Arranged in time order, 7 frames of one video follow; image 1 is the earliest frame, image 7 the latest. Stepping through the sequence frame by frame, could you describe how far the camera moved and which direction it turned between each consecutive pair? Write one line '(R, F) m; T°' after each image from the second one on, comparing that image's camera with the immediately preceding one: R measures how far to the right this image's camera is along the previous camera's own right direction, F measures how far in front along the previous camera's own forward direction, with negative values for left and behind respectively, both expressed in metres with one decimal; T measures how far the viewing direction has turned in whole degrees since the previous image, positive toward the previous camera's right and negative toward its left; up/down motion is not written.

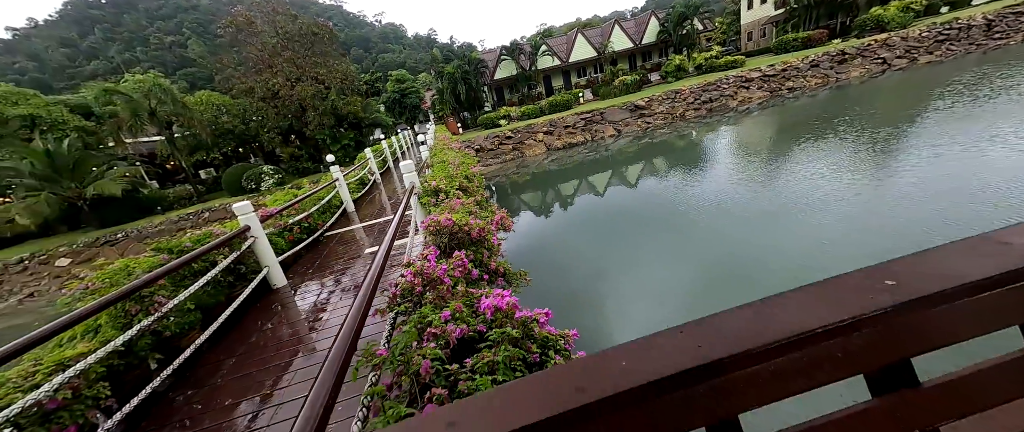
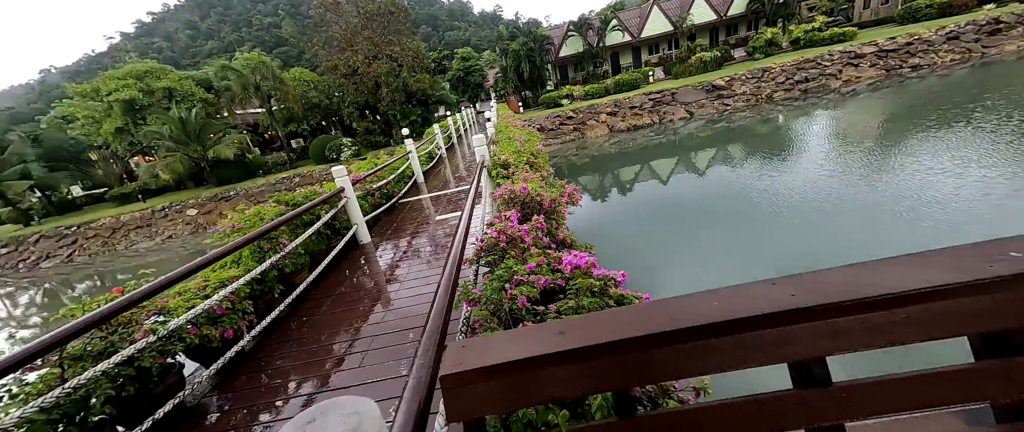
(-0.1, -0.1) m; -9°
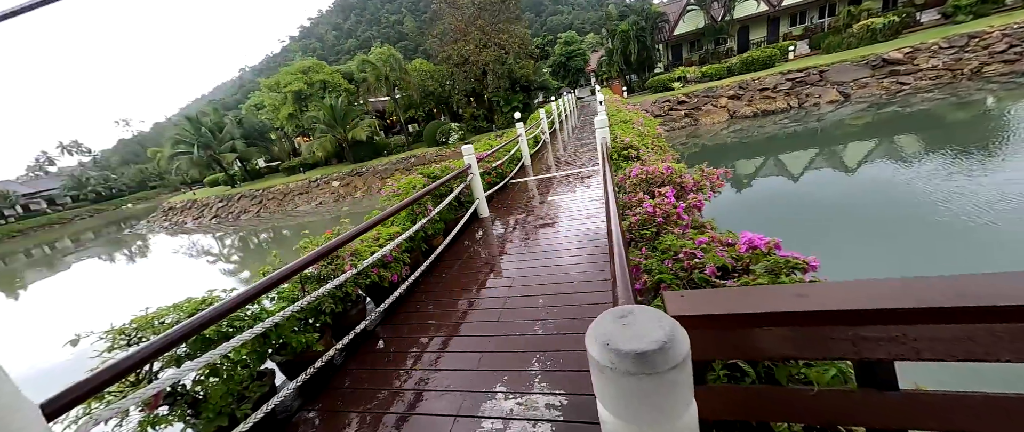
(-0.2, -0.1) m; -15°
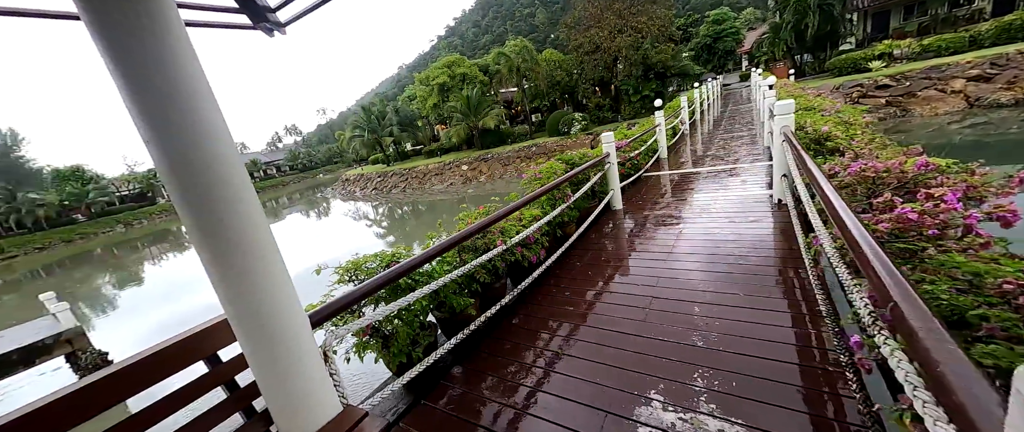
(-0.2, 0.0) m; -18°
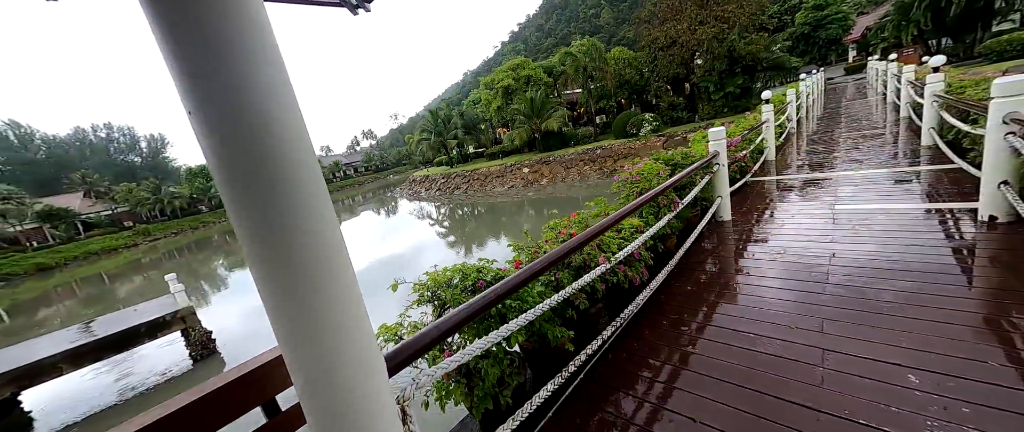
(-0.2, +0.3) m; -9°
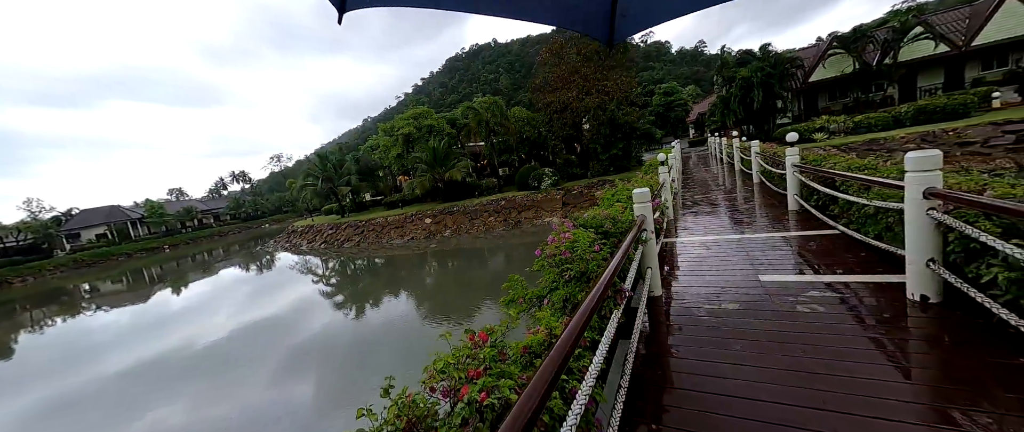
(+0.1, +0.7) m; +15°
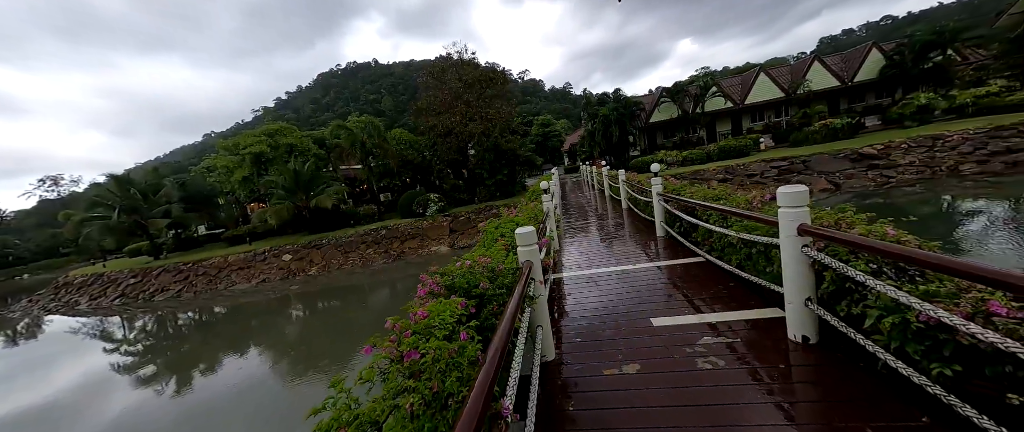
(+0.2, +0.6) m; +18°
